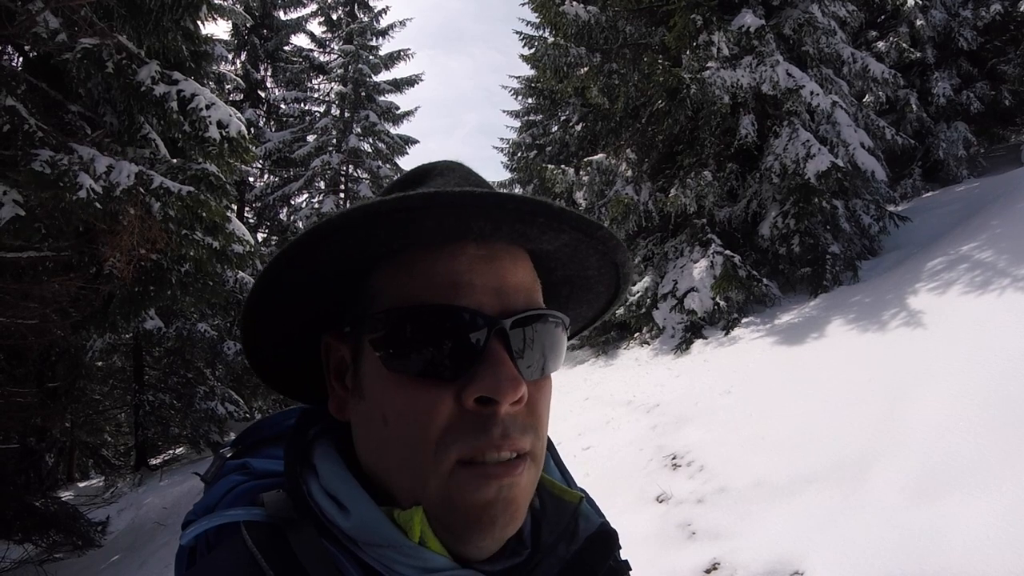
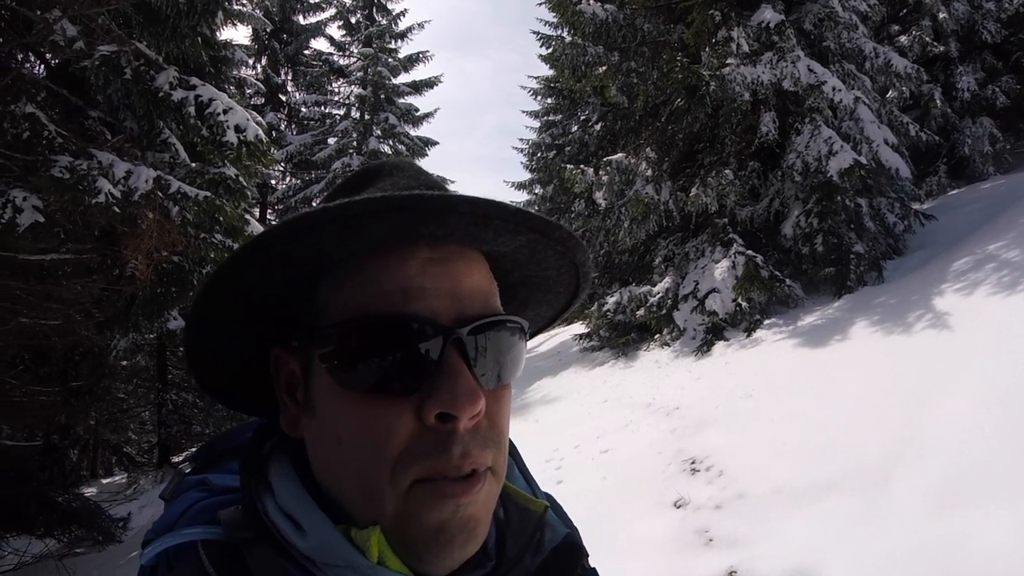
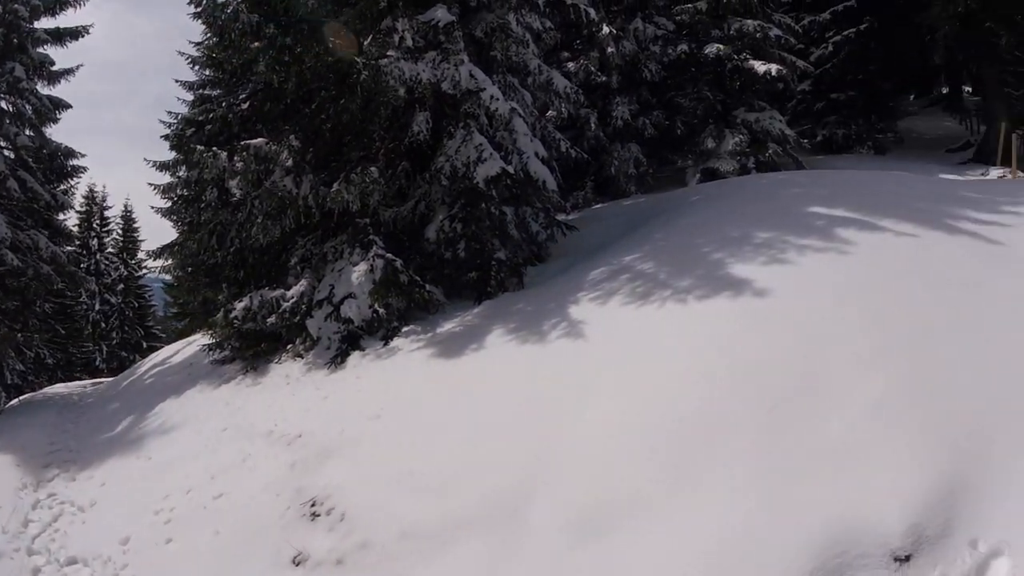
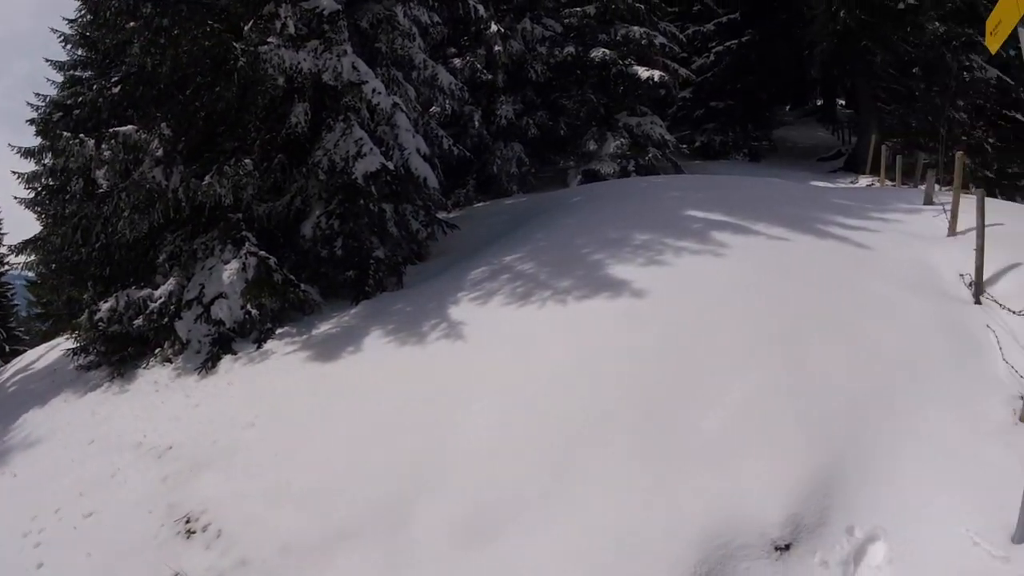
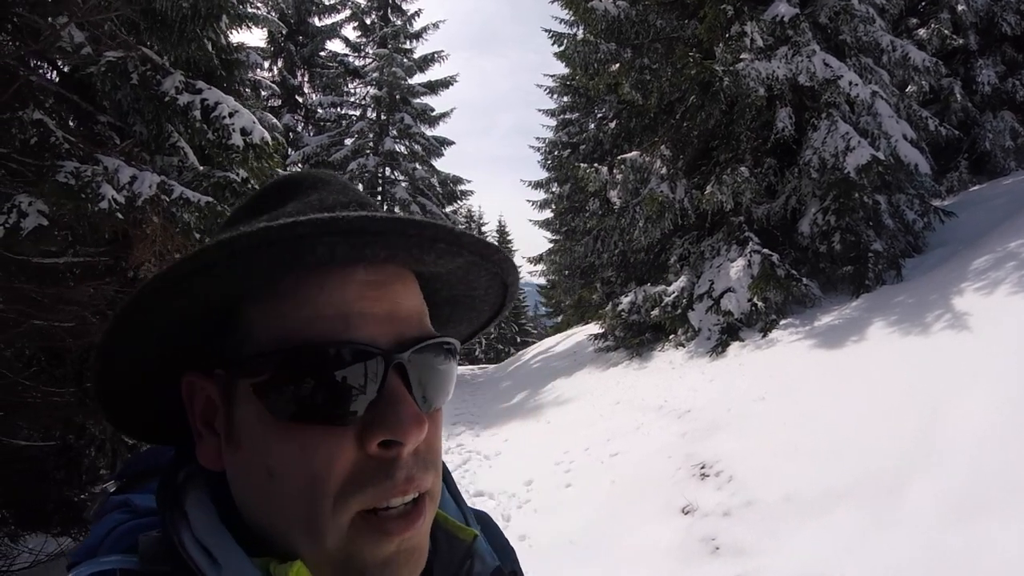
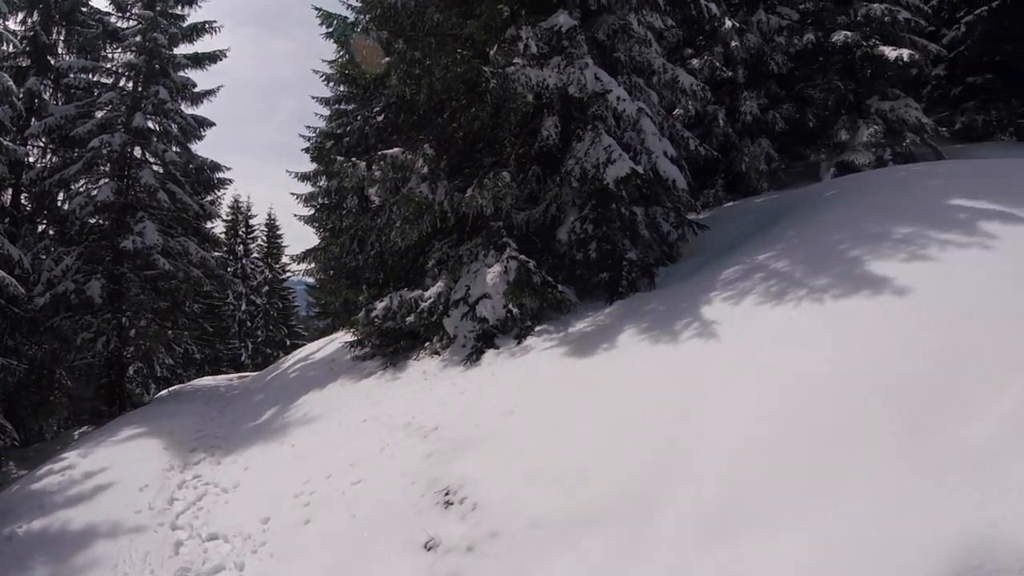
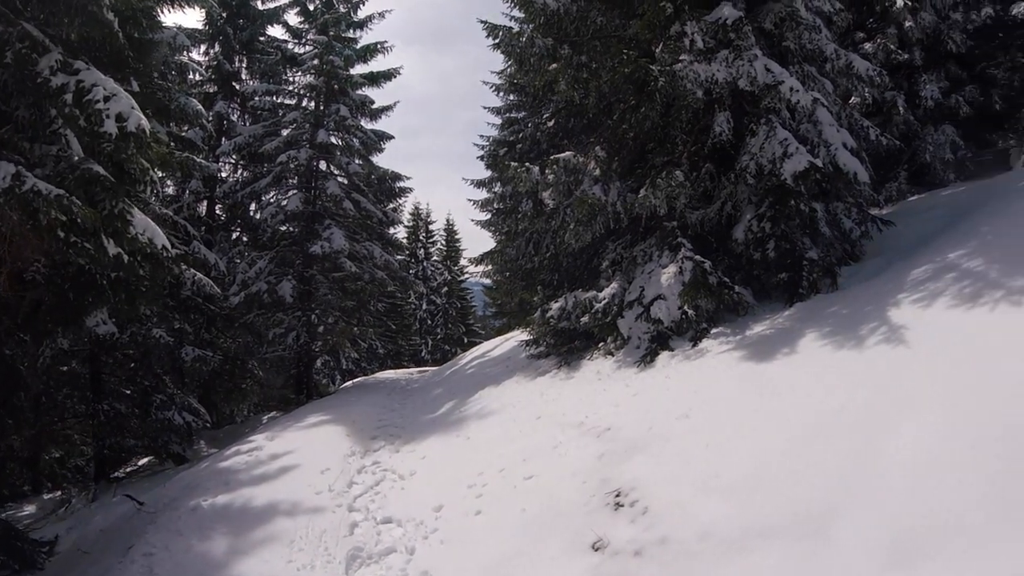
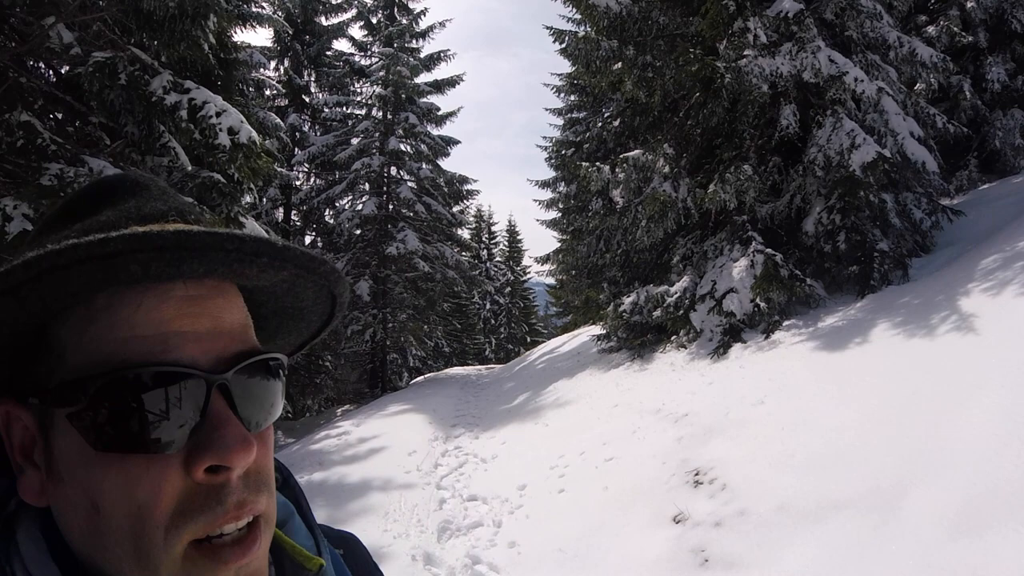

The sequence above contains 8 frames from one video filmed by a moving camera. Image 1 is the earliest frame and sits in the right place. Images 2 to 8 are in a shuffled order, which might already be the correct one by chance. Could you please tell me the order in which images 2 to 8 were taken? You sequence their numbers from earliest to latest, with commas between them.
2, 5, 8, 7, 6, 3, 4
